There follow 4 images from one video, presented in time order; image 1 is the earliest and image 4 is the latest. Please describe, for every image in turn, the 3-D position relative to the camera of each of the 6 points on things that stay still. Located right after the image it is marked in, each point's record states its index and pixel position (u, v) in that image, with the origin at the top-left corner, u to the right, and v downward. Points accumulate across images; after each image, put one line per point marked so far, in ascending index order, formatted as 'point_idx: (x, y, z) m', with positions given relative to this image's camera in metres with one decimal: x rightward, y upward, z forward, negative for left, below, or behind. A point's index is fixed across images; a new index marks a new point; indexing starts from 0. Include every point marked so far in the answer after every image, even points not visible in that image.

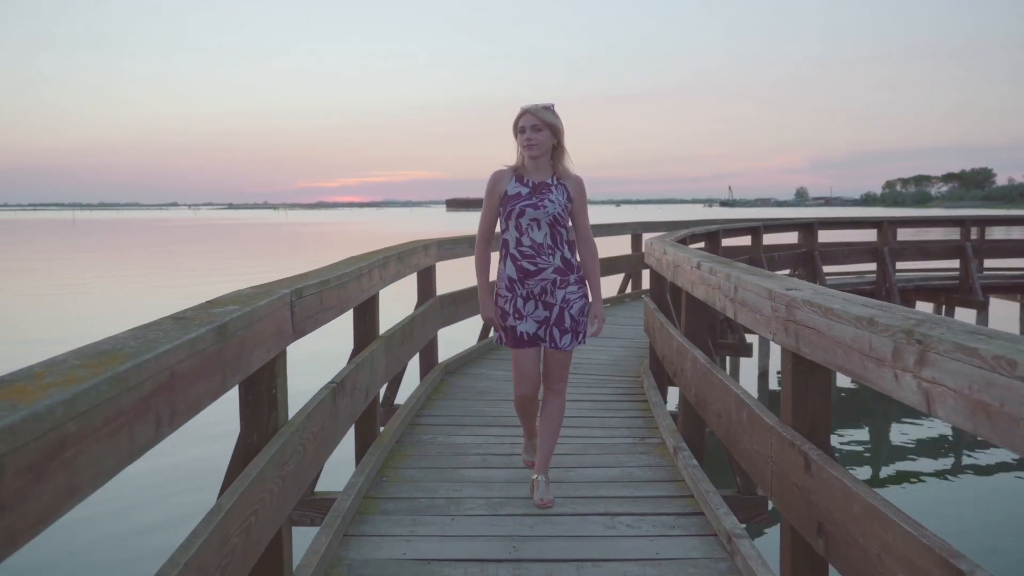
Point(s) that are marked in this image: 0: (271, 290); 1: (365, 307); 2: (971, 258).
0: (-0.7, 0.0, +2.1) m
1: (-0.7, -0.1, +3.4) m
2: (+6.5, +0.4, +10.2) m
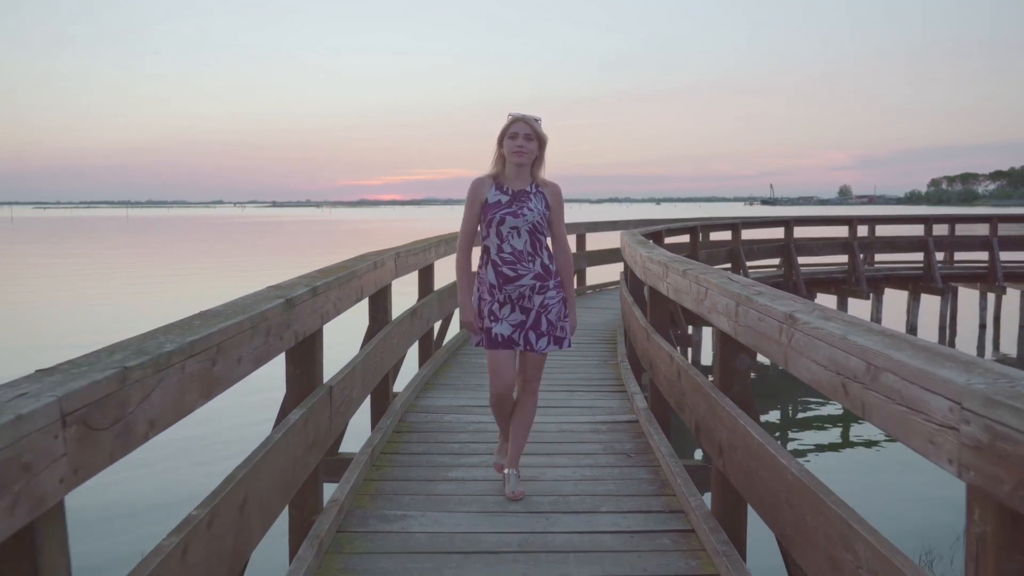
0: (-0.7, +0.2, +4.1) m
1: (-0.6, +0.1, +5.4) m
2: (+6.8, +0.6, +11.8) m
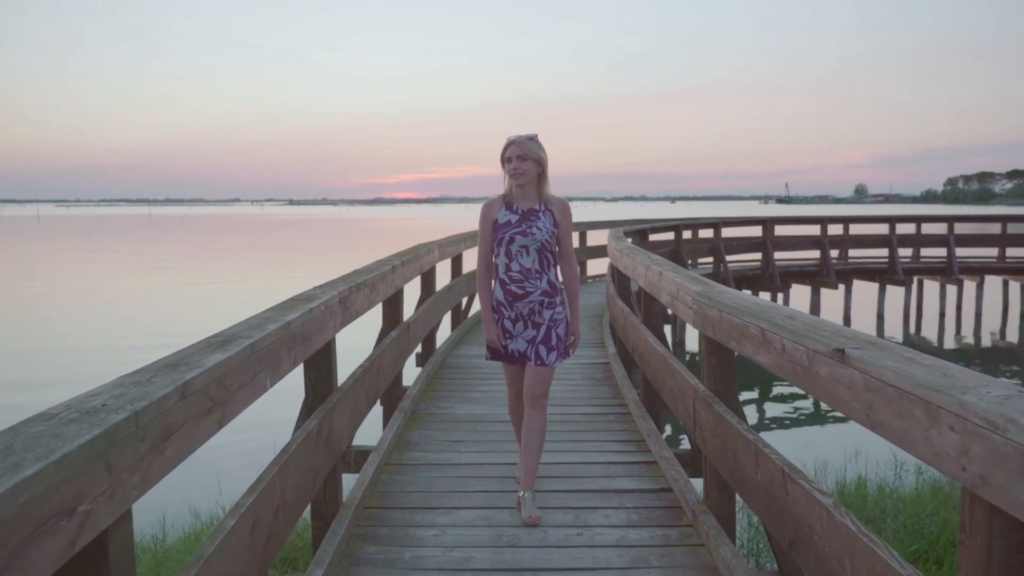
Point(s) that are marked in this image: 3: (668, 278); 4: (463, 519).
0: (-0.6, +0.4, +5.9) m
1: (-0.5, +0.3, +7.1) m
2: (+7.1, +0.8, +13.4) m
3: (+0.7, 0.0, +3.4) m
4: (-0.2, -1.0, +3.1) m
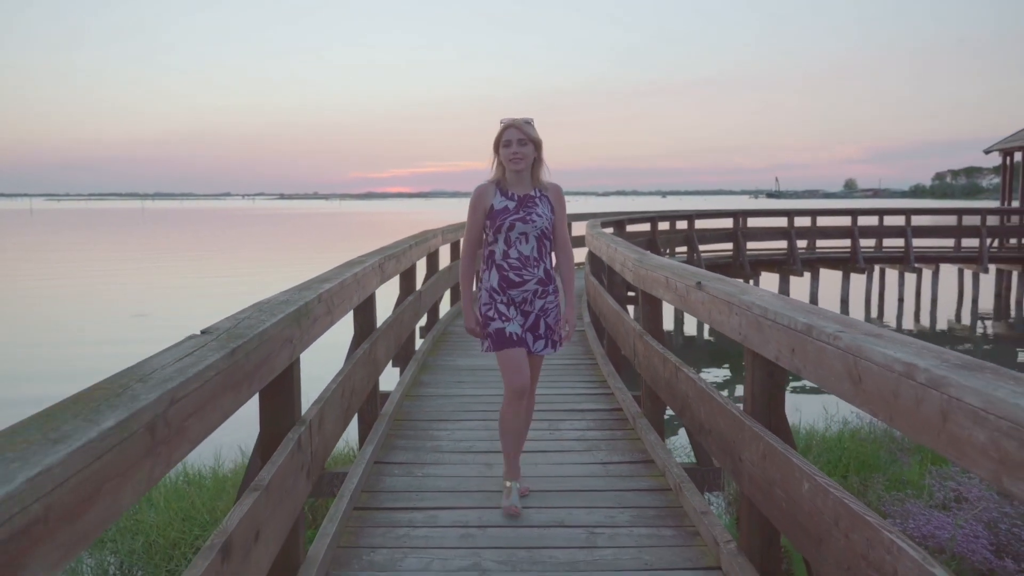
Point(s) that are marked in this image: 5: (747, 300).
0: (-0.7, +0.6, +7.0) m
1: (-0.6, +0.5, +8.2) m
2: (+6.9, +1.0, +14.6) m
3: (+0.7, +0.2, +4.5) m
4: (-0.3, -0.8, +4.2) m
5: (+0.8, 0.0, +2.3) m
